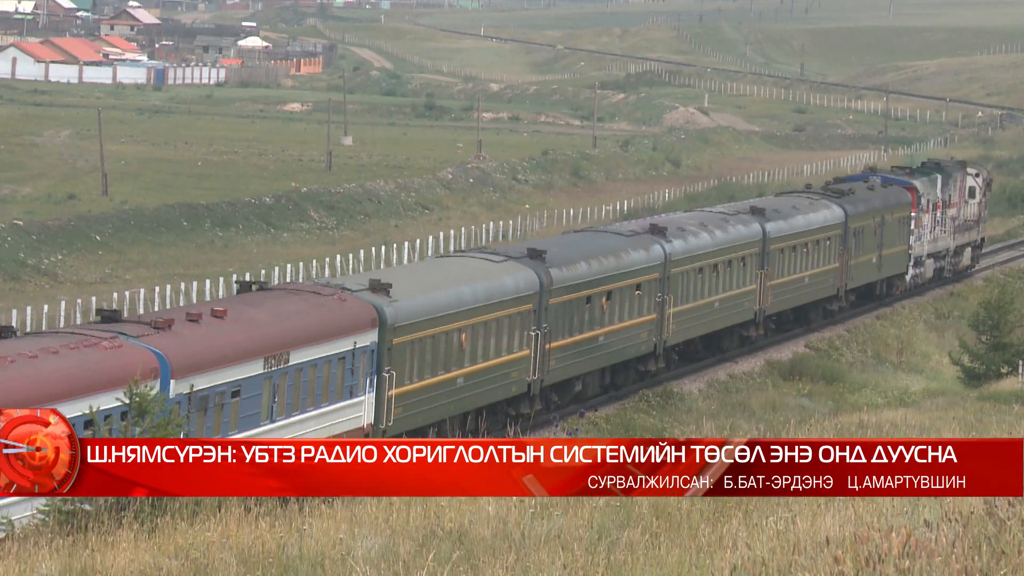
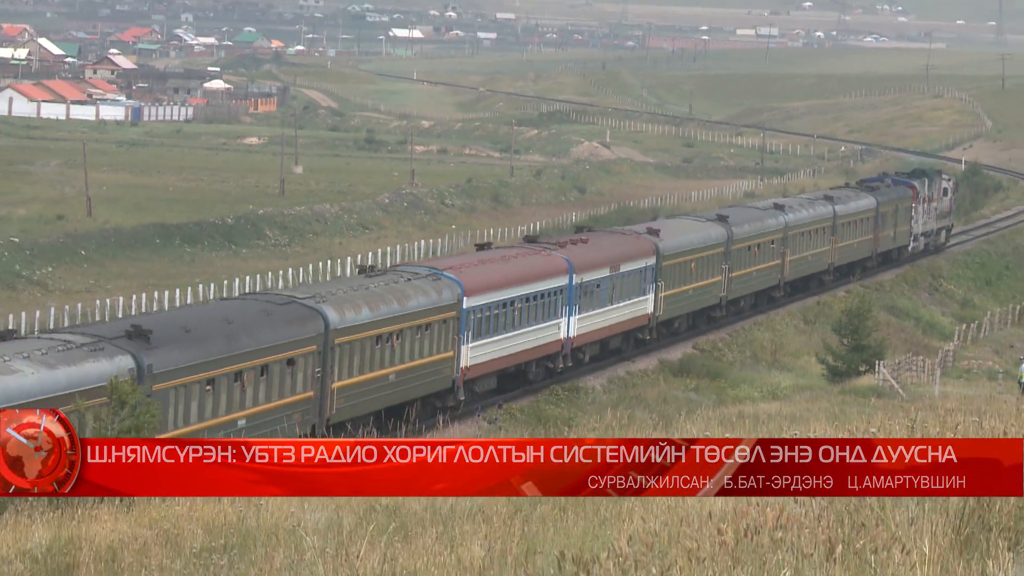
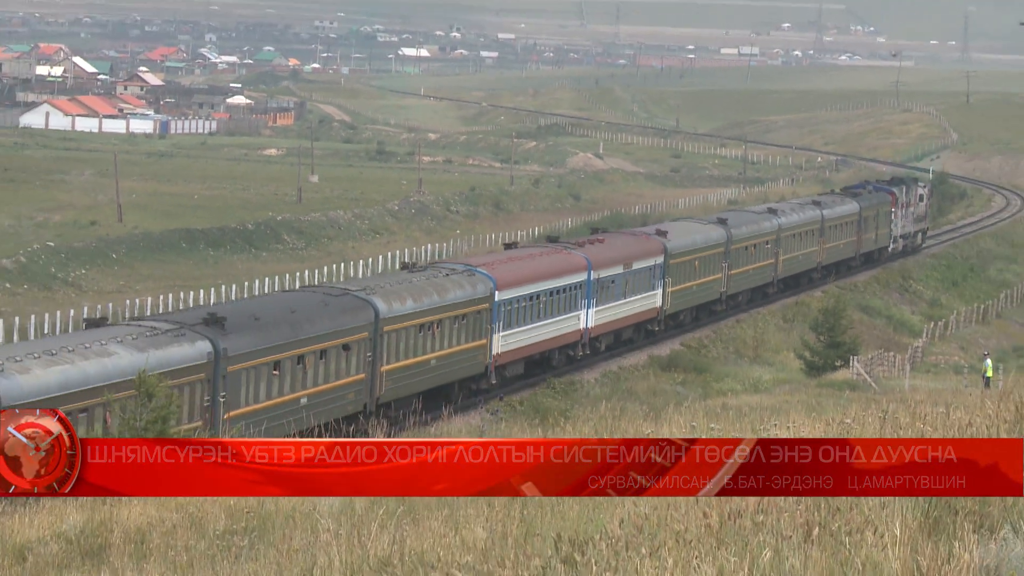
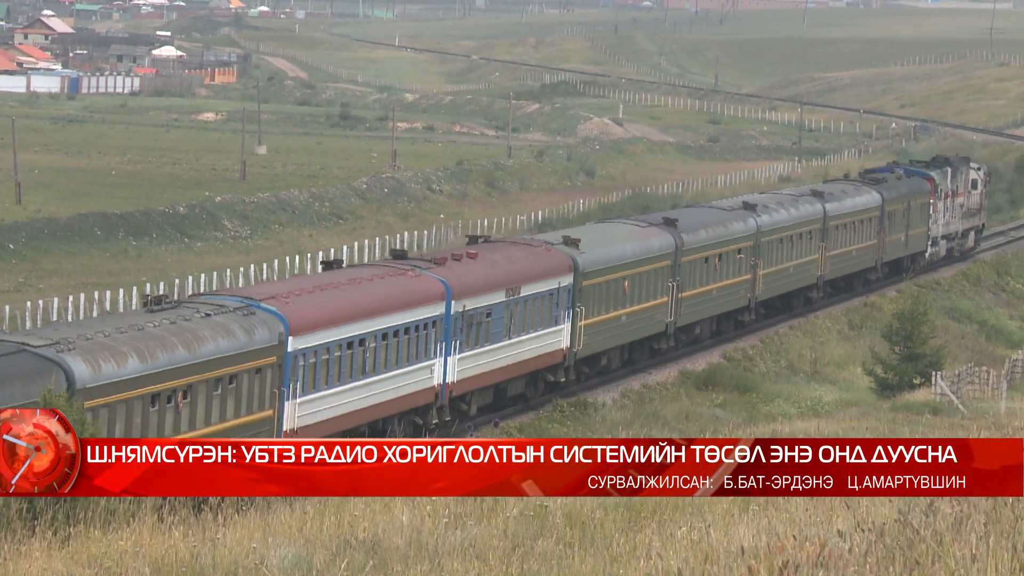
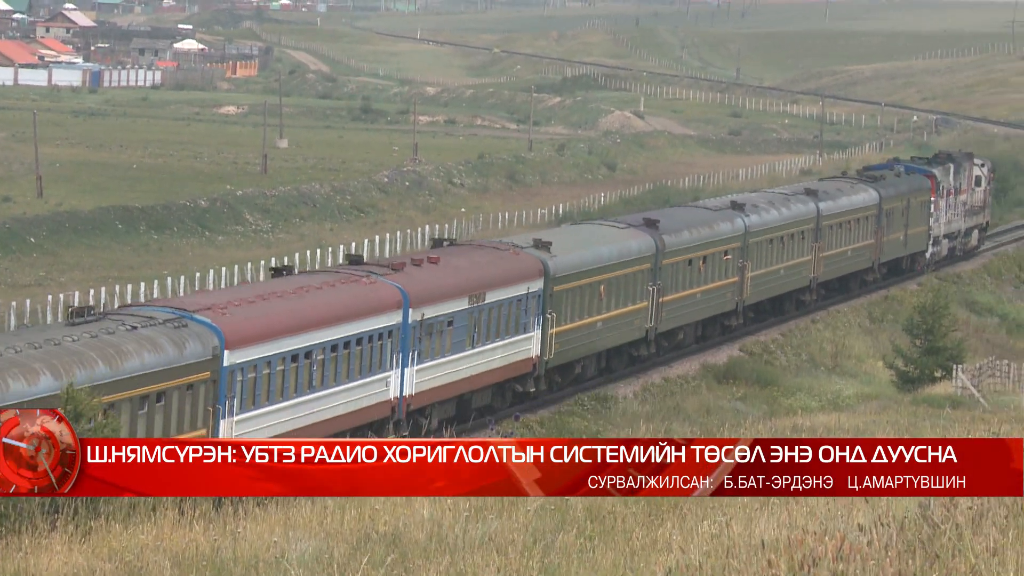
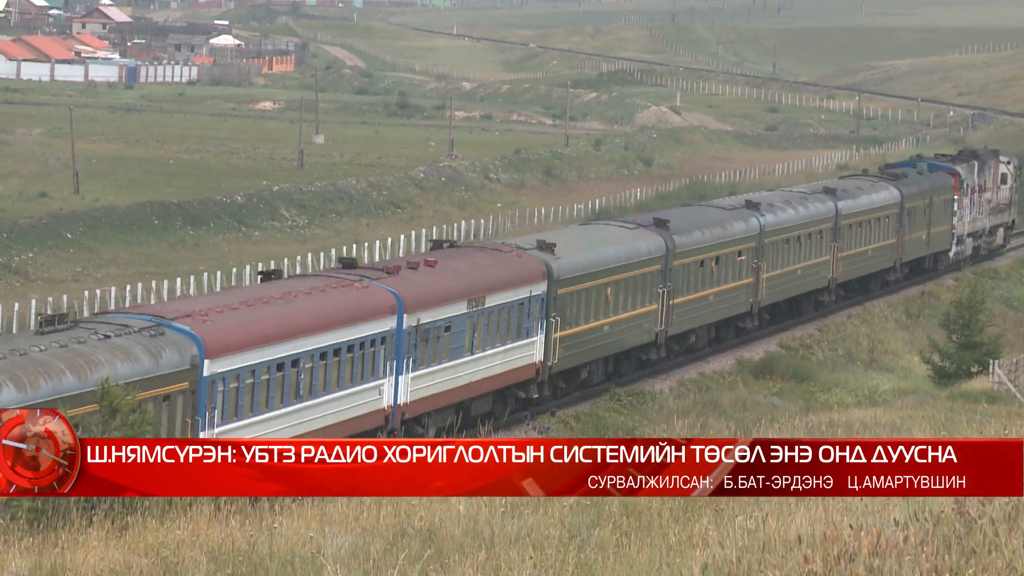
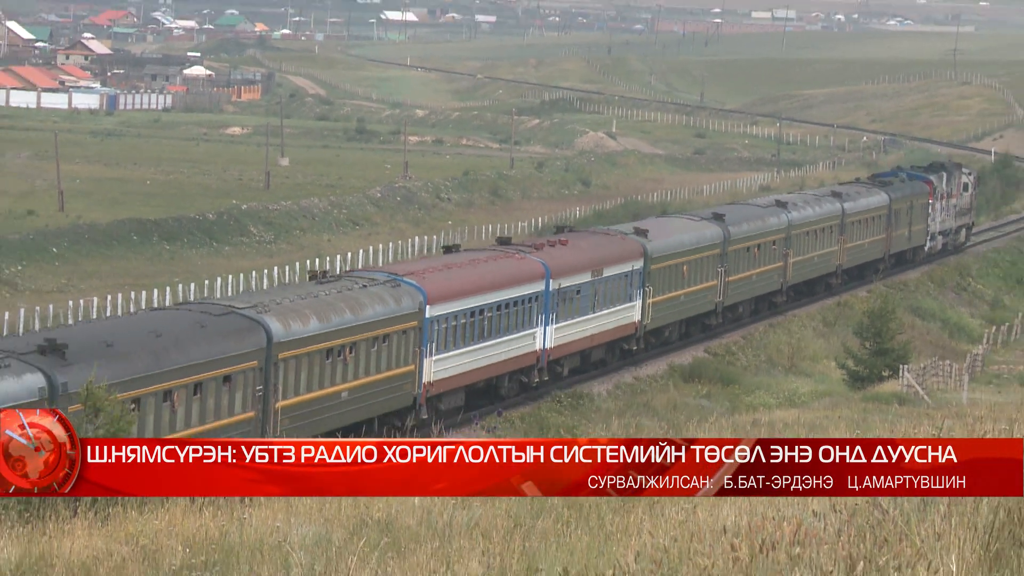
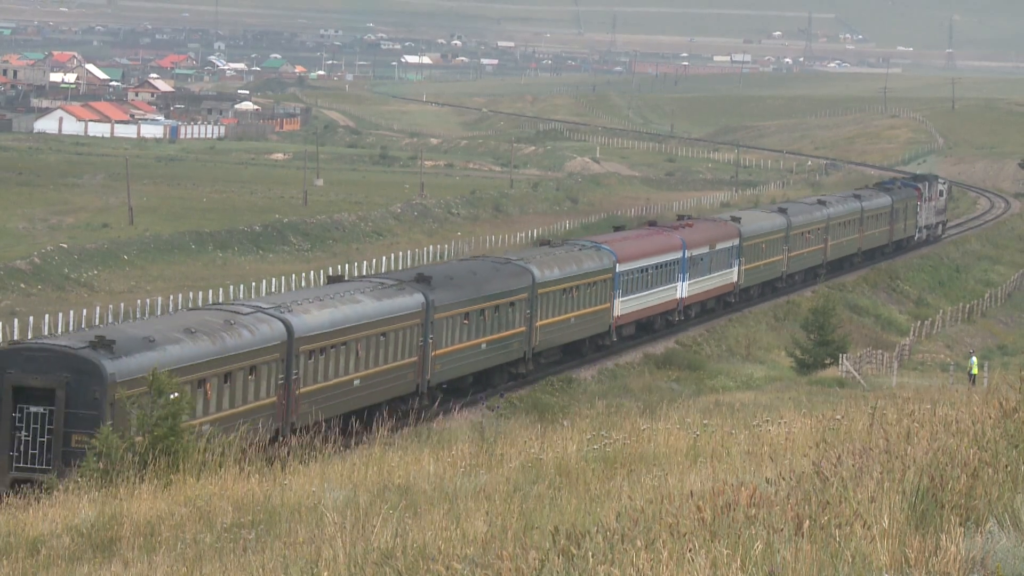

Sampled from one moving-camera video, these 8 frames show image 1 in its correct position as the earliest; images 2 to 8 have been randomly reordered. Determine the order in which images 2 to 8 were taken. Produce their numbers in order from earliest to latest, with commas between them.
6, 5, 4, 7, 2, 3, 8
